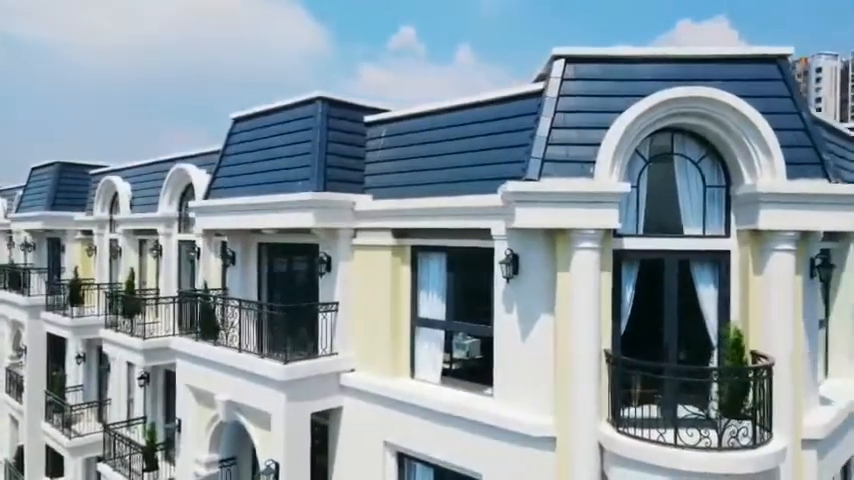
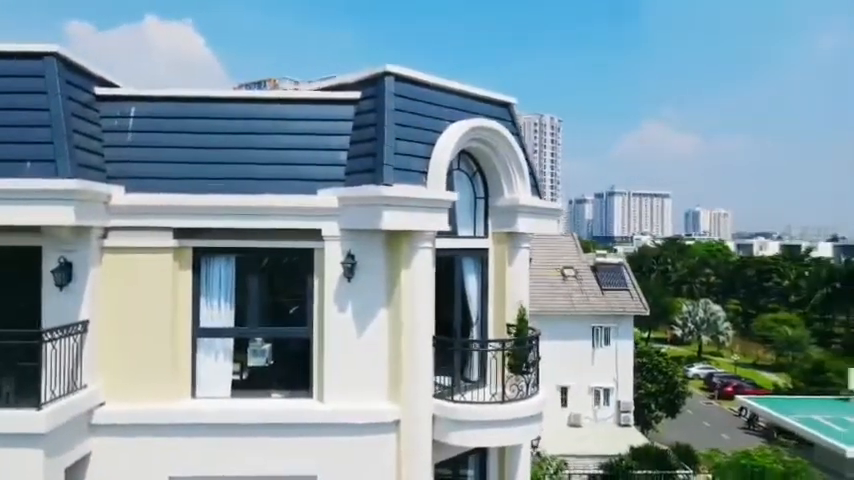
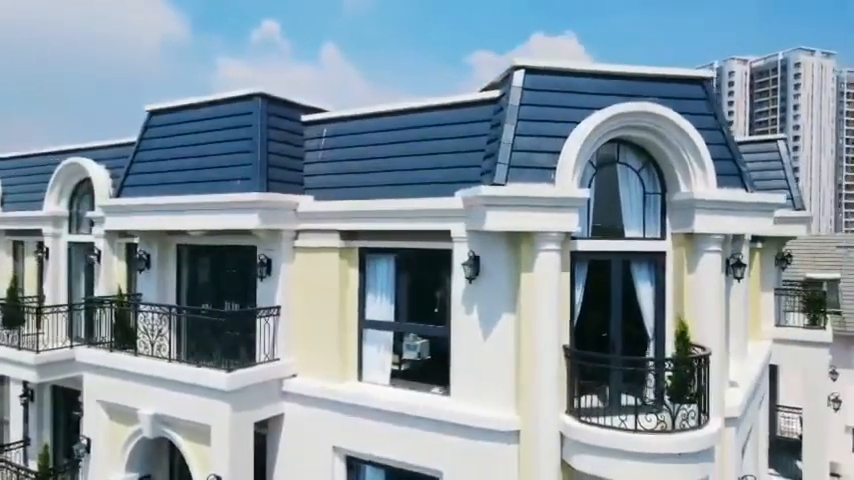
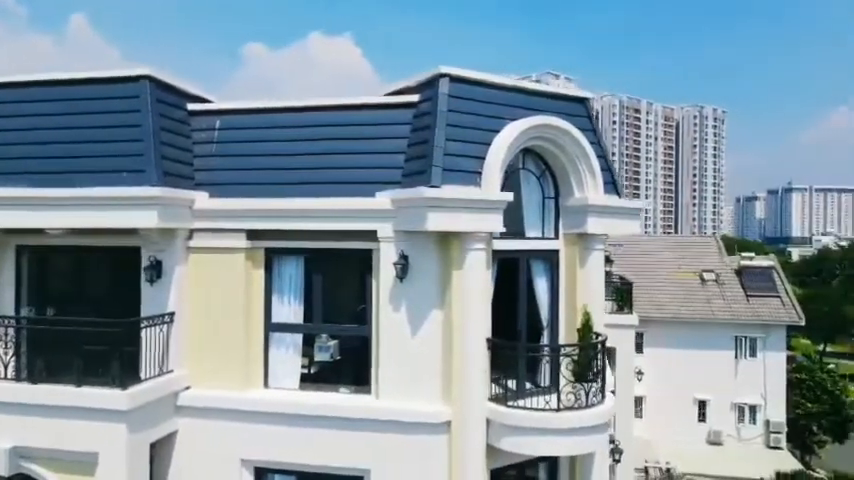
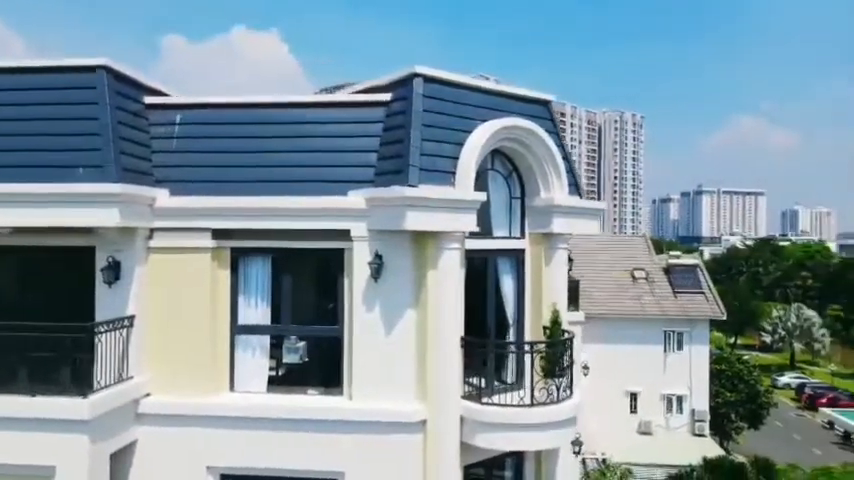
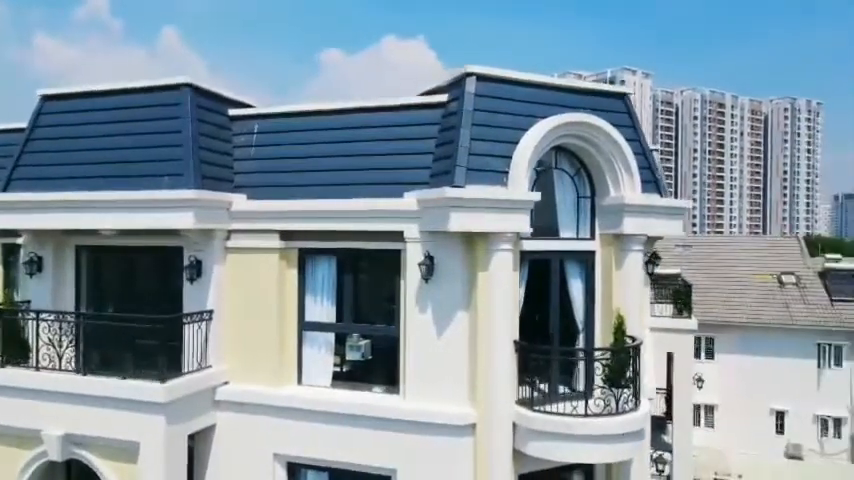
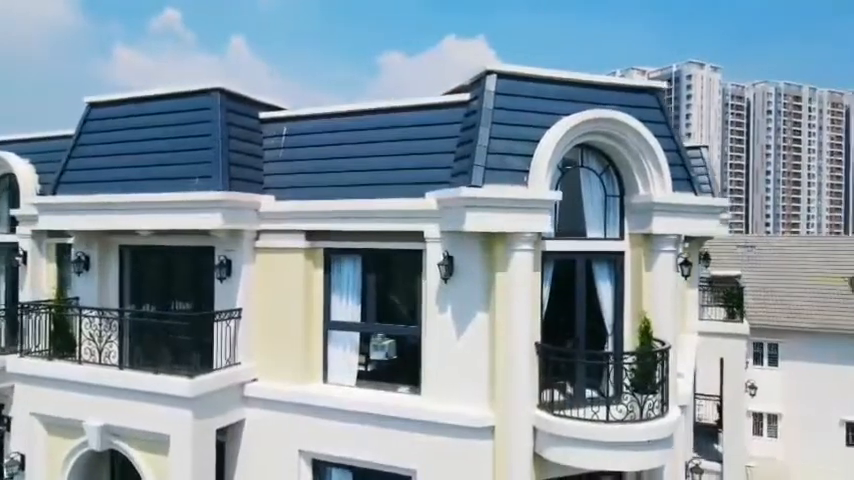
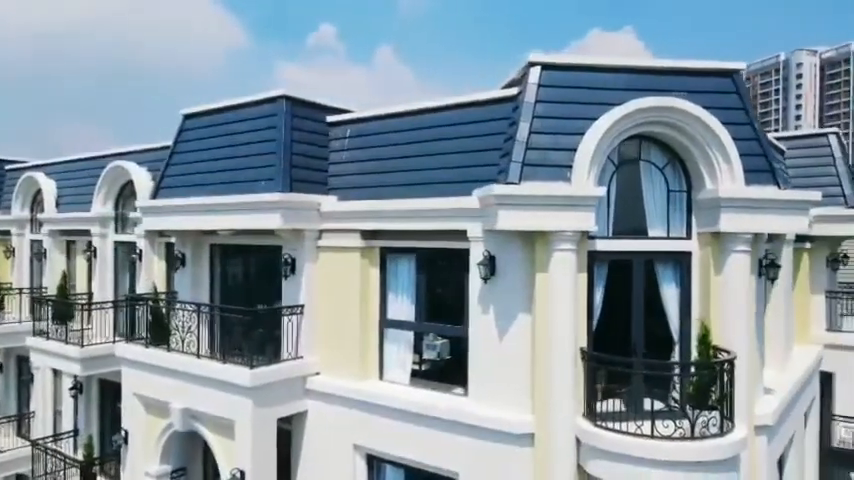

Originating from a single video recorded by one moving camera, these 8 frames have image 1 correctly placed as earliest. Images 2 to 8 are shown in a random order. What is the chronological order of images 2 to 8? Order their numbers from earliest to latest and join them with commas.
8, 3, 7, 6, 4, 5, 2
